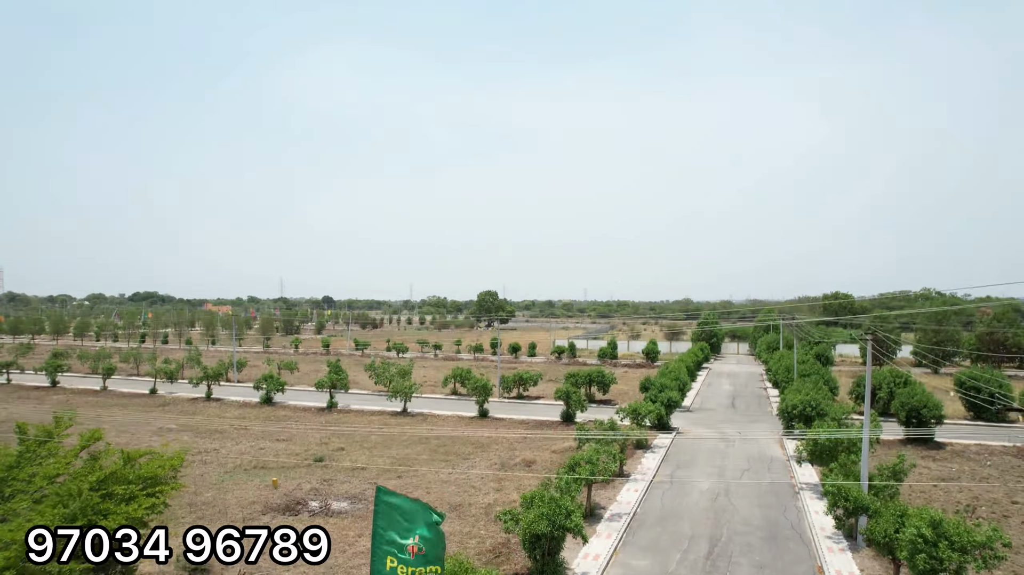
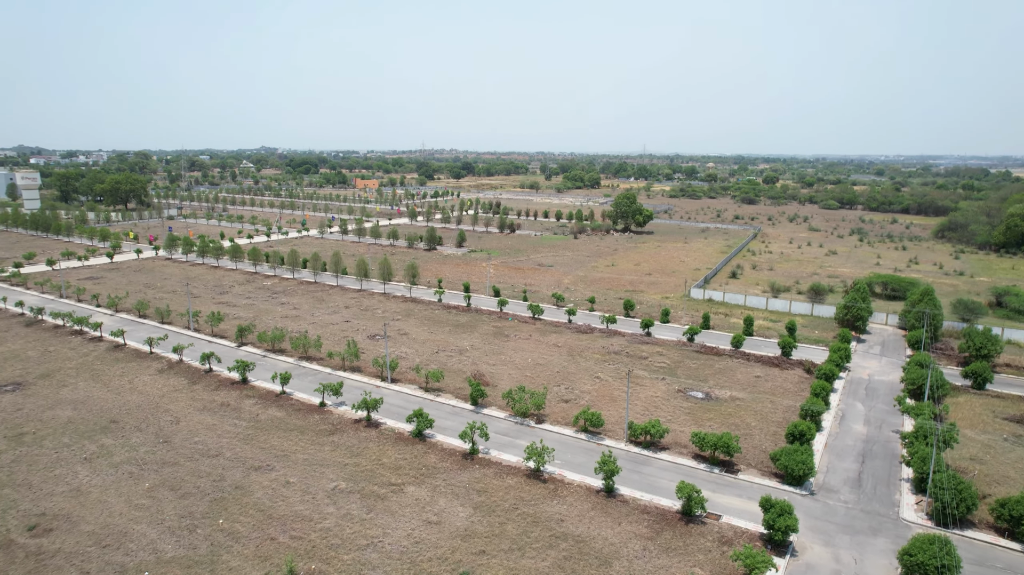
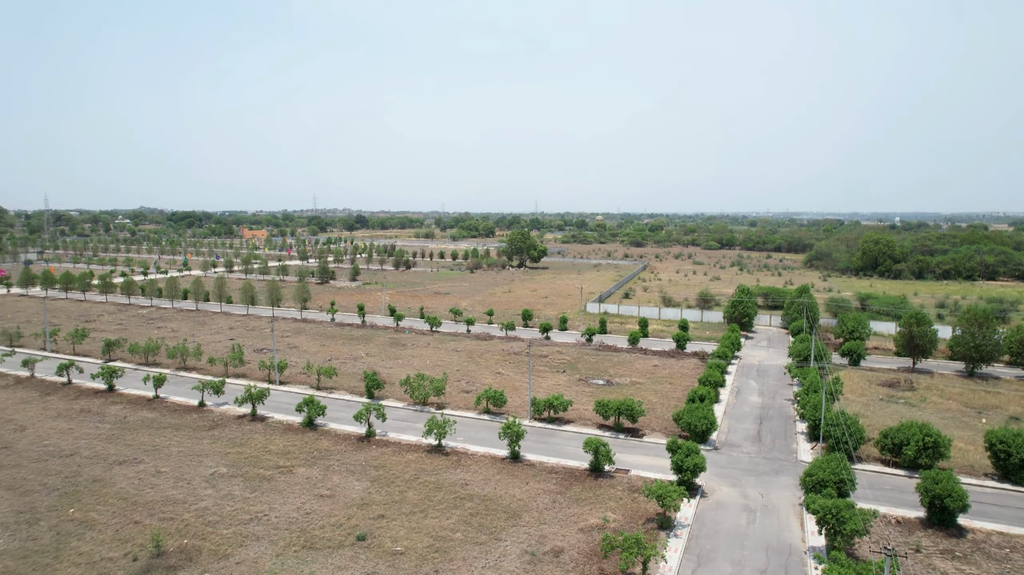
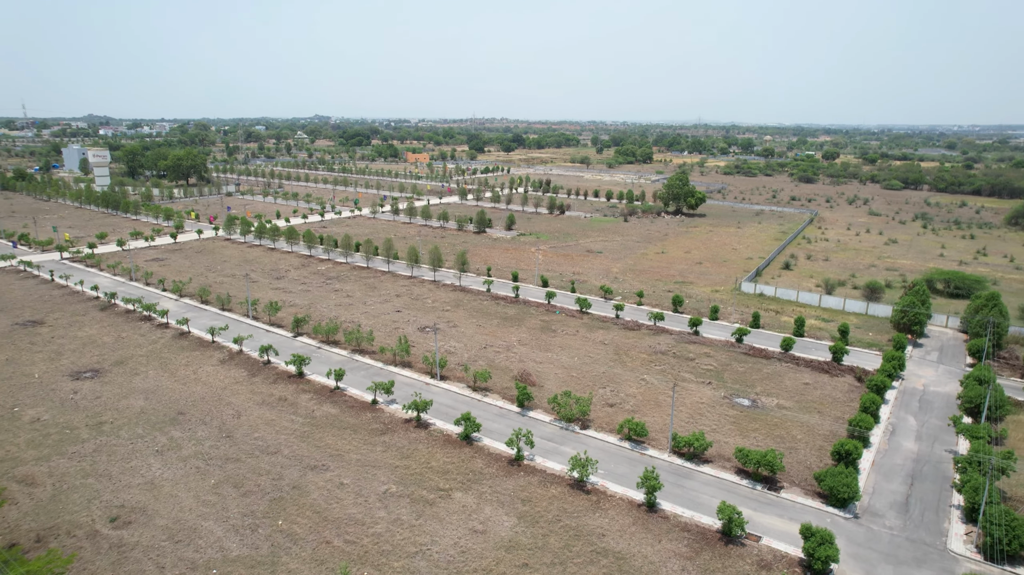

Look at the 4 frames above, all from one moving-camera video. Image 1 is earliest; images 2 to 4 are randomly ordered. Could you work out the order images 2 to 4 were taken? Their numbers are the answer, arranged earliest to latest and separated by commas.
3, 2, 4
